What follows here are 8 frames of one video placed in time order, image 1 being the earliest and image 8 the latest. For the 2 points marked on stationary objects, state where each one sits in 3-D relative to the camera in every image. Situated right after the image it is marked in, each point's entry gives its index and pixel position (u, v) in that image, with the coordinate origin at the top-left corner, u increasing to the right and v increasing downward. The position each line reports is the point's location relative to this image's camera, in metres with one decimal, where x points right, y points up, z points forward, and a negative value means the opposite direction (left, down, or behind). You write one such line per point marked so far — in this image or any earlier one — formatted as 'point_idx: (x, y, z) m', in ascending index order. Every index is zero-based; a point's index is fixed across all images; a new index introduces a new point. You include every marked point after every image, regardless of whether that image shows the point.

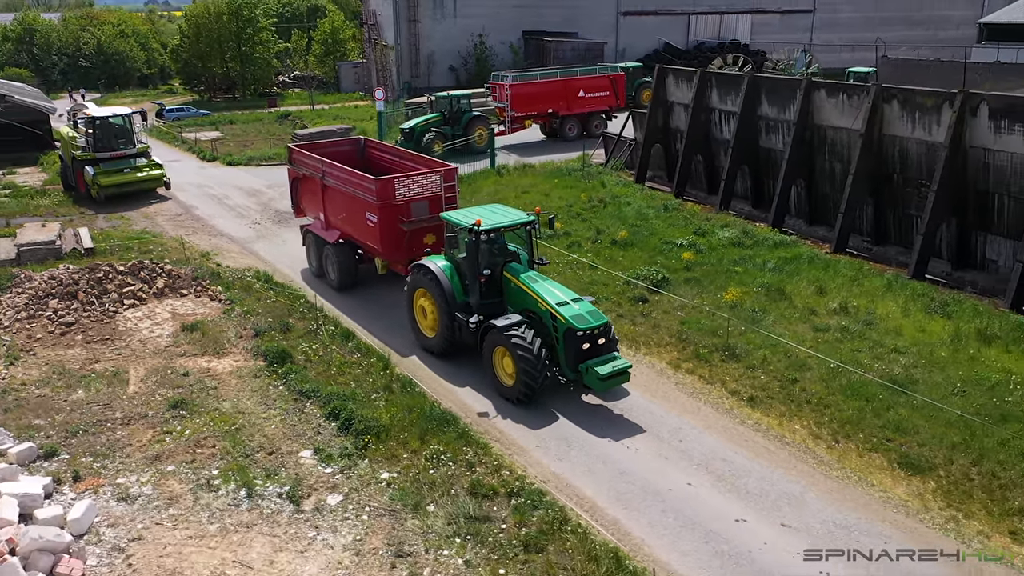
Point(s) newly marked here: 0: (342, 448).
0: (-1.8, -1.7, +9.1) m
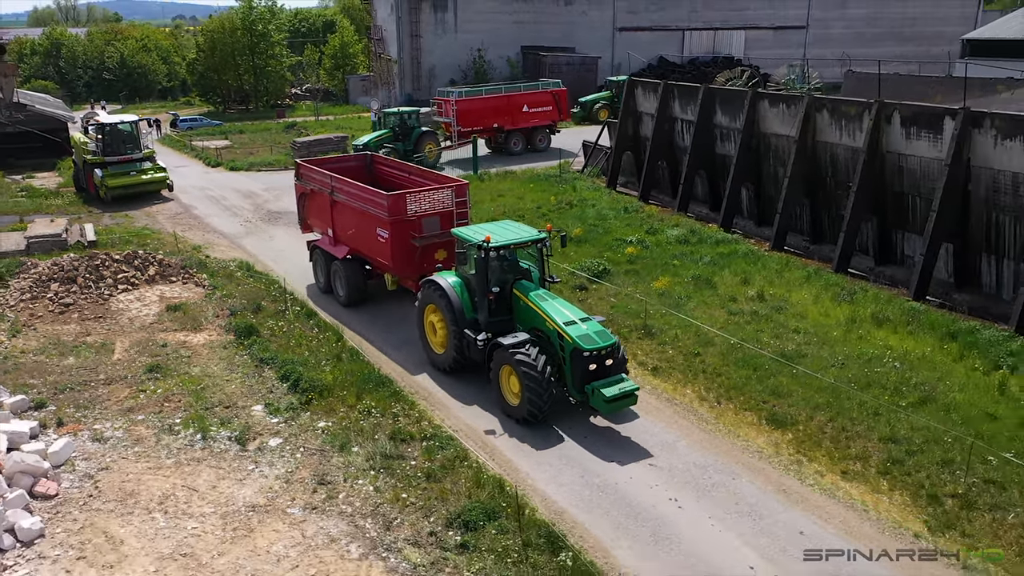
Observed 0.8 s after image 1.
0: (-2.7, -1.4, +10.6) m
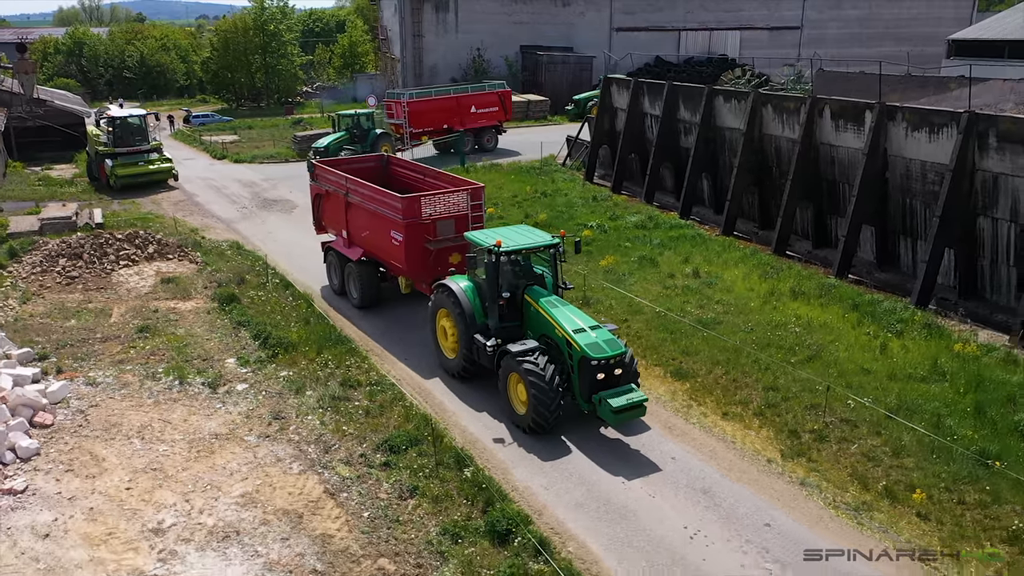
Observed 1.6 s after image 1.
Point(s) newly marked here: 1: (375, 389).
0: (-3.6, -1.0, +12.1) m
1: (-1.7, -1.3, +10.9) m
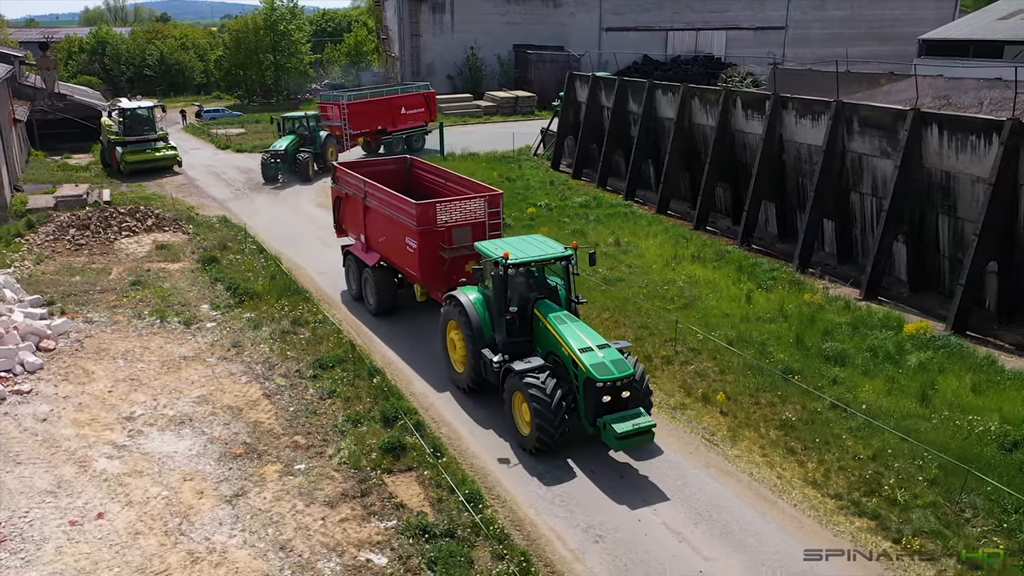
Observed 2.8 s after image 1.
0: (-4.8, -0.2, +14.5) m
1: (-3.0, -0.6, +13.3) m
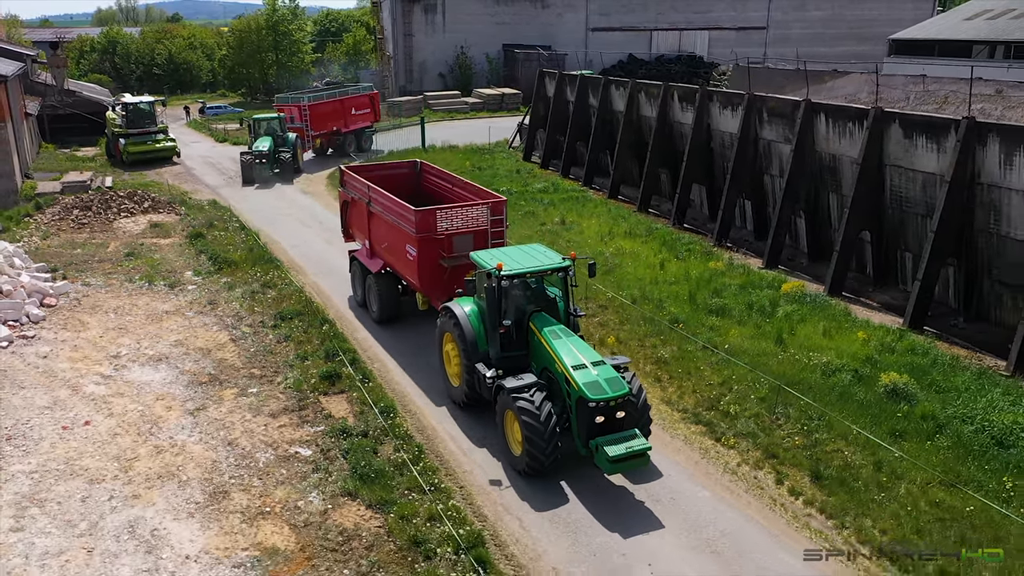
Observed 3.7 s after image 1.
0: (-5.8, +0.4, +16.5) m
1: (-4.1, 0.0, +15.3) m
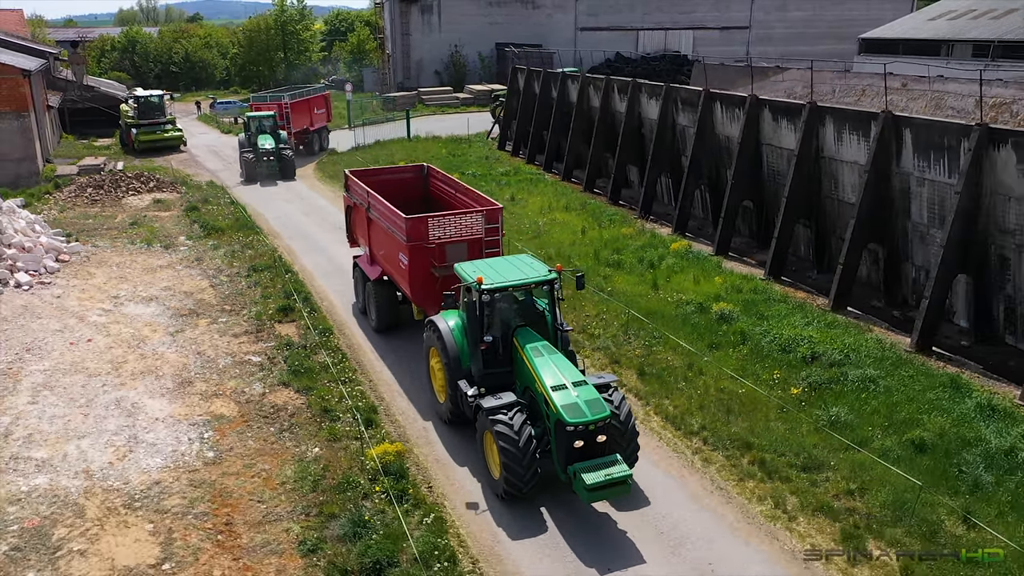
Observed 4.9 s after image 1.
0: (-7.0, +1.2, +19.3) m
1: (-5.3, +0.9, +18.1) m
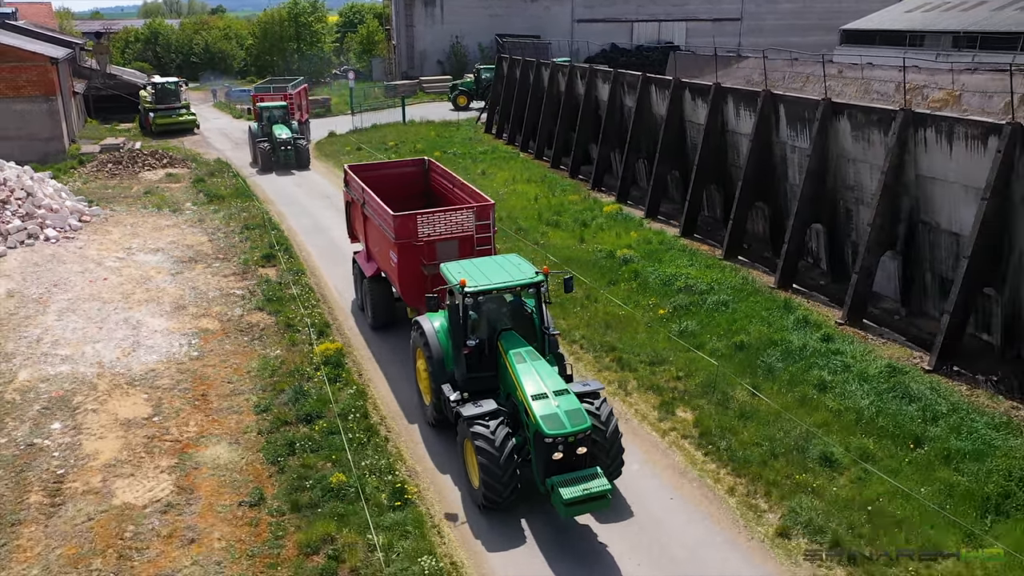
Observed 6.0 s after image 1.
0: (-7.9, +2.2, +22.1) m
1: (-6.2, +1.9, +20.8) m
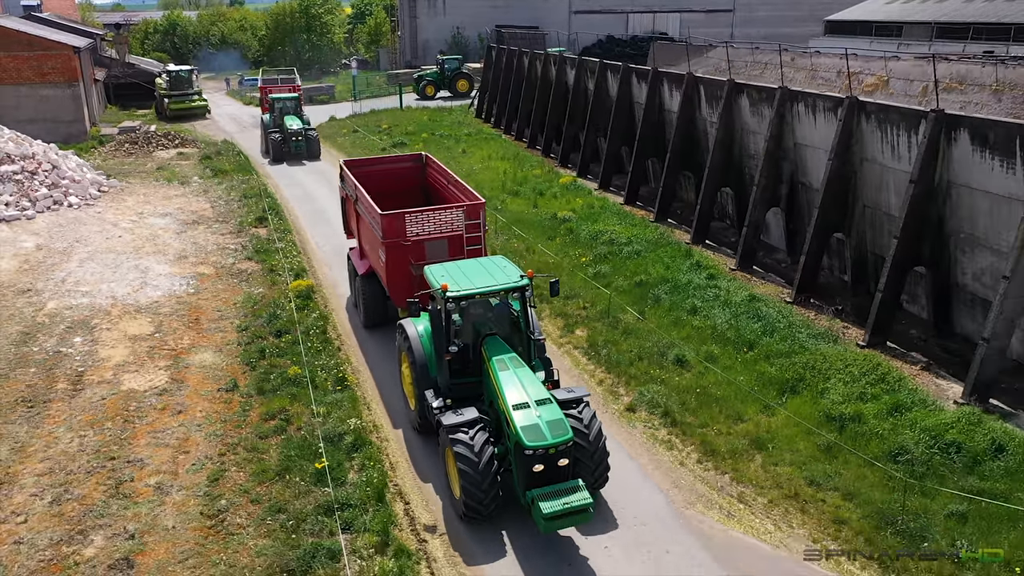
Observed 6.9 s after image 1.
0: (-8.7, +3.2, +24.6) m
1: (-7.0, +2.8, +23.3) m
